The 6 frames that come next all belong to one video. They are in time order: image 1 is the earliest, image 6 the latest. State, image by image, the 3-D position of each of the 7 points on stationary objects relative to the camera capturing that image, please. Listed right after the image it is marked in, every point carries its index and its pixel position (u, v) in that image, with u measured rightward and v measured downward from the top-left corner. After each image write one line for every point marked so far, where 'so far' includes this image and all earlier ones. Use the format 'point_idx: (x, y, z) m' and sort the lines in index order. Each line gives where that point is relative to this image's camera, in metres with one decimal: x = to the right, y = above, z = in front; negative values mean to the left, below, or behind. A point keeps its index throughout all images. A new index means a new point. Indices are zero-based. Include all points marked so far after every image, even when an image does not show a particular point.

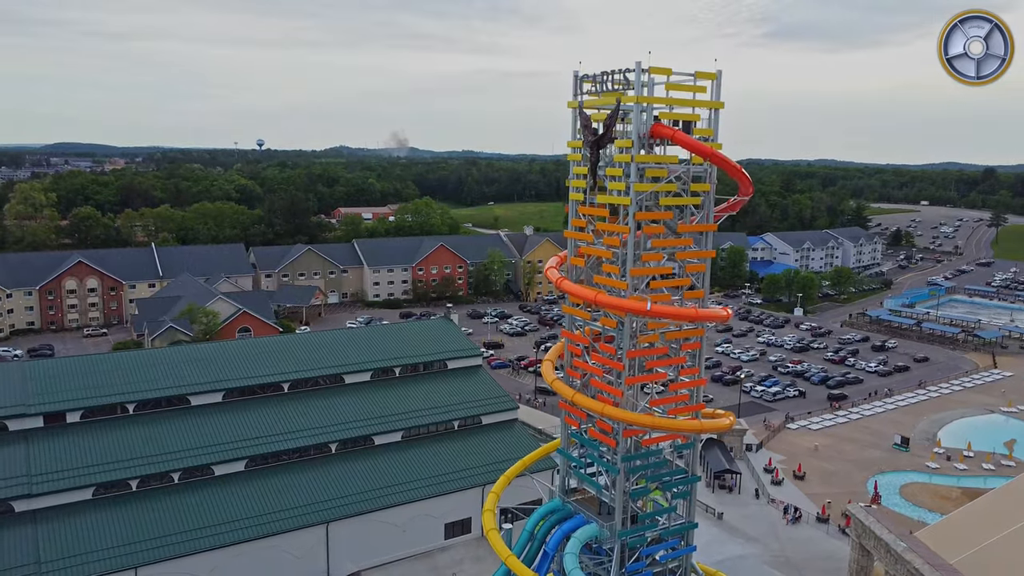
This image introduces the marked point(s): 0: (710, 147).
0: (+4.2, +3.2, +18.2) m
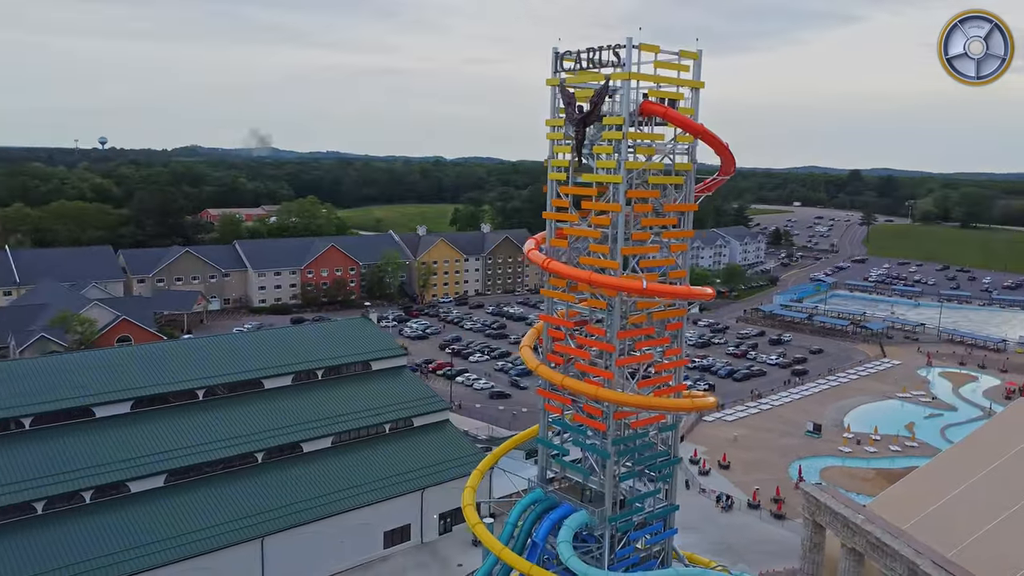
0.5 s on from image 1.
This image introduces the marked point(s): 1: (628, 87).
0: (+3.9, +3.4, +17.5) m
1: (+2.4, +4.0, +17.1) m
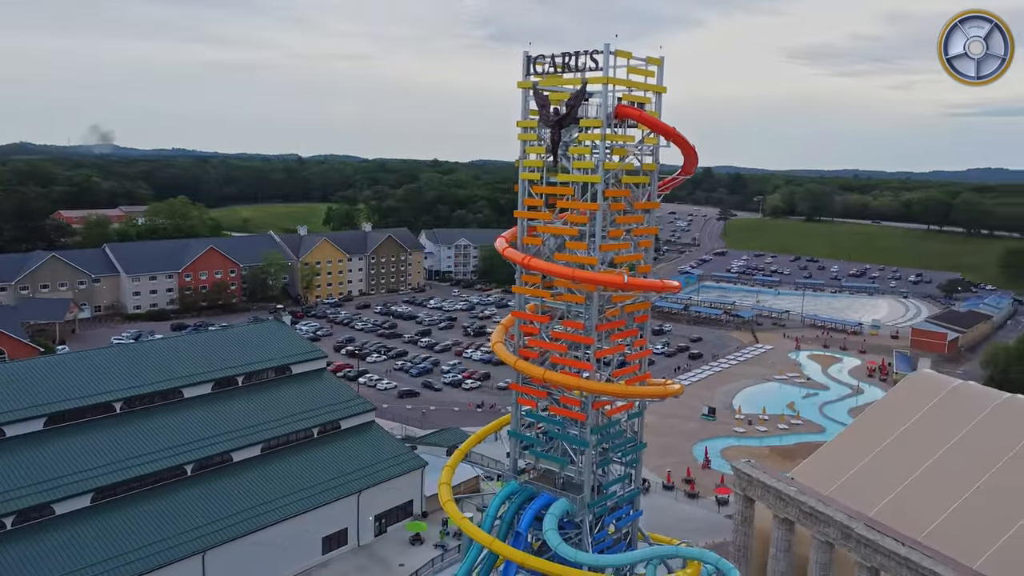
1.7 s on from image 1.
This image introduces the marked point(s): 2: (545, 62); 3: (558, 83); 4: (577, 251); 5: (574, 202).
0: (+3.4, +3.6, +18.5) m
1: (+2.0, +4.1, +17.8) m
2: (+0.8, +5.0, +18.9) m
3: (+1.0, +4.5, +18.6) m
4: (+1.4, +0.8, +18.8) m
5: (+1.4, +1.9, +18.4) m
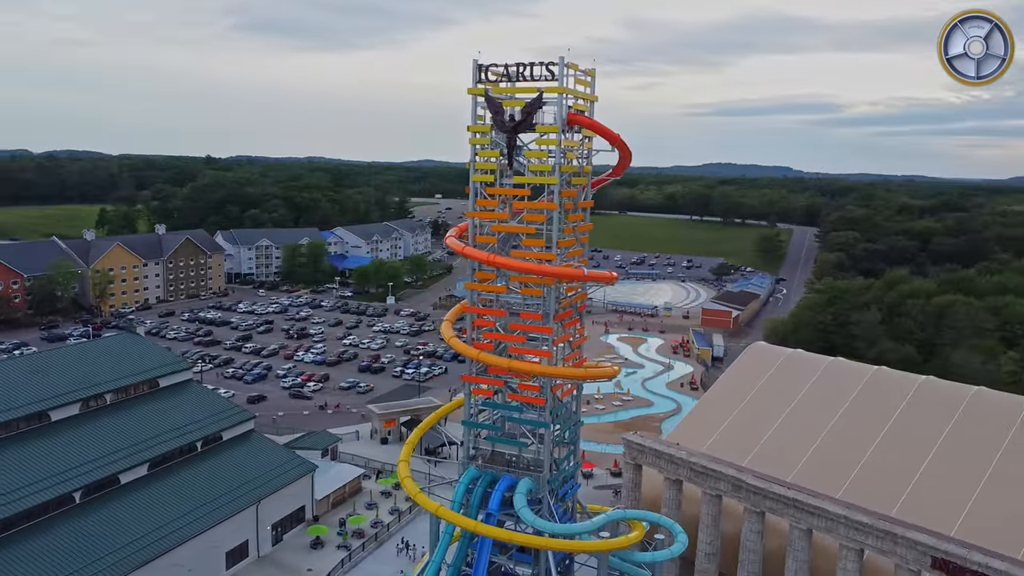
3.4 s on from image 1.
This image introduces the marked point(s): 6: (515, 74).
0: (+2.3, +3.8, +20.4) m
1: (+1.1, +4.3, +19.4) m
2: (-0.4, +5.1, +20.1) m
3: (-0.1, +4.6, +19.9) m
4: (+0.5, +1.0, +20.2) m
5: (+0.5, +2.0, +19.9) m
6: (+0.1, +4.9, +19.8) m
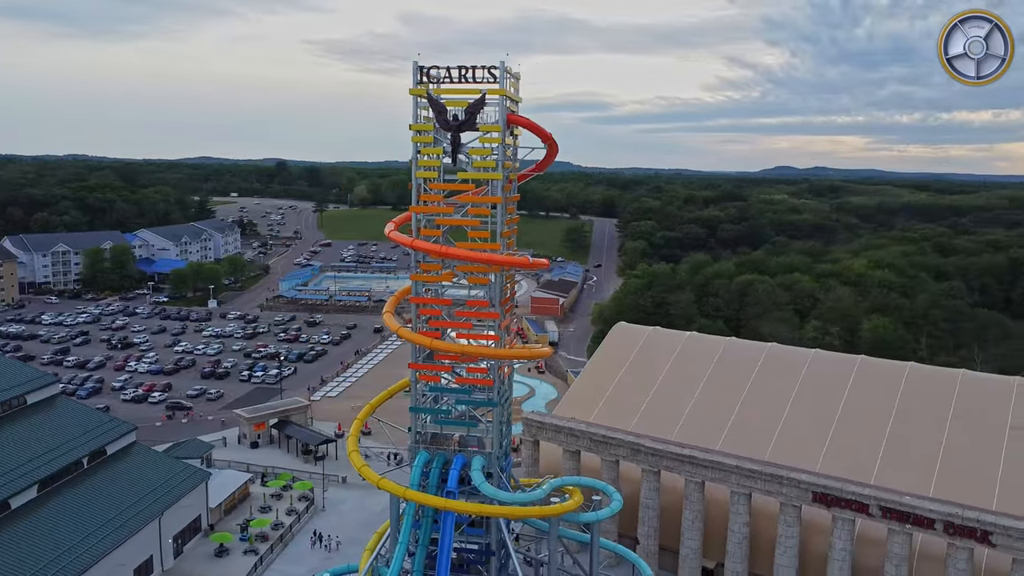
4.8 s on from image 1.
0: (+0.7, +4.1, +22.1) m
1: (-0.2, +4.6, +20.9) m
2: (-1.9, +5.3, +21.1) m
3: (-1.5, +4.8, +21.0) m
4: (-0.9, +1.2, +21.5) m
5: (-0.9, +2.2, +21.1) m
6: (-1.4, +5.2, +20.9) m
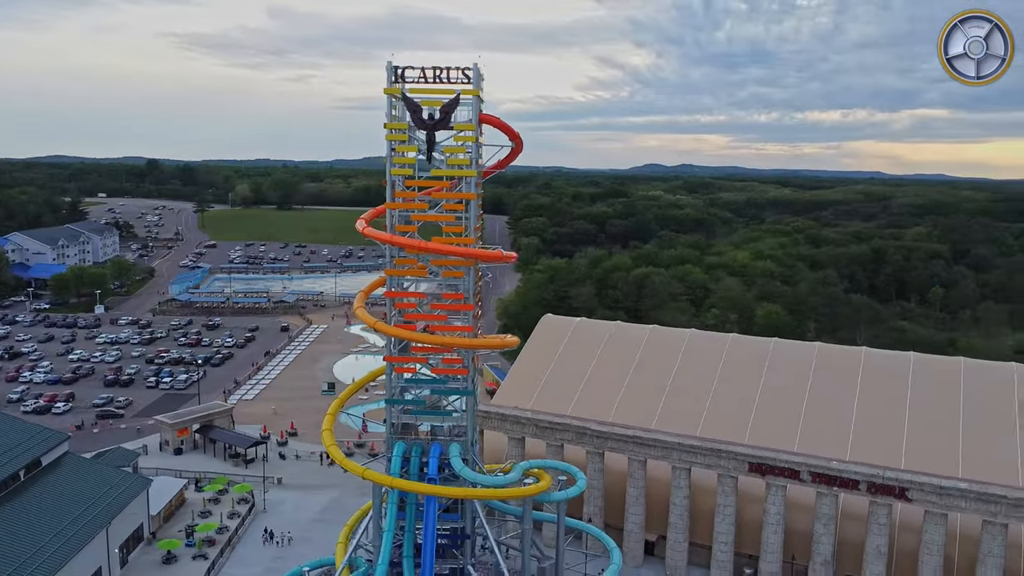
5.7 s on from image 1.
0: (-0.2, +4.3, +23.1) m
1: (-1.0, +4.7, +21.7) m
2: (-2.7, +5.4, +21.8) m
3: (-2.3, +4.9, +21.7) m
4: (-1.7, +1.4, +22.3) m
5: (-1.6, +2.4, +21.9) m
6: (-2.1, +5.3, +21.6) m
